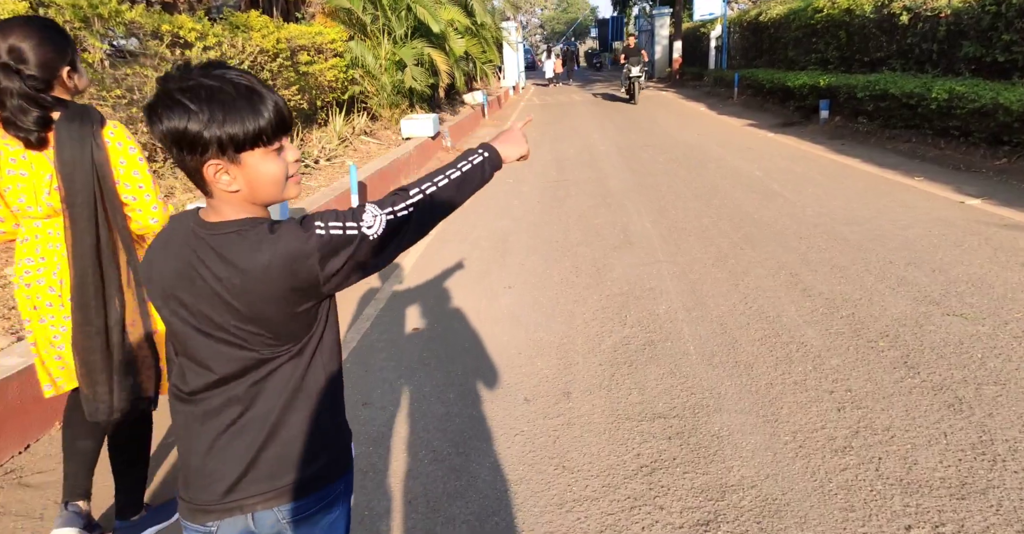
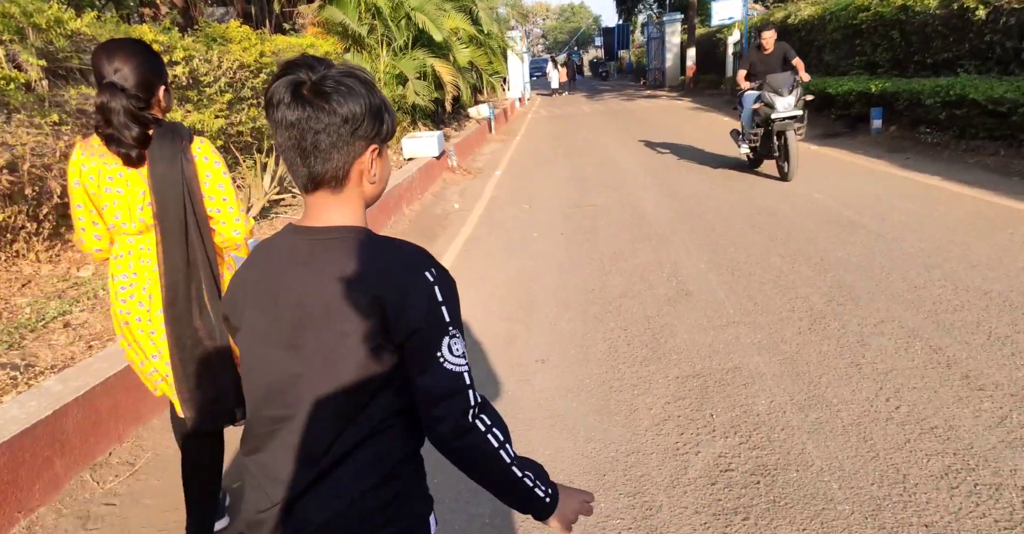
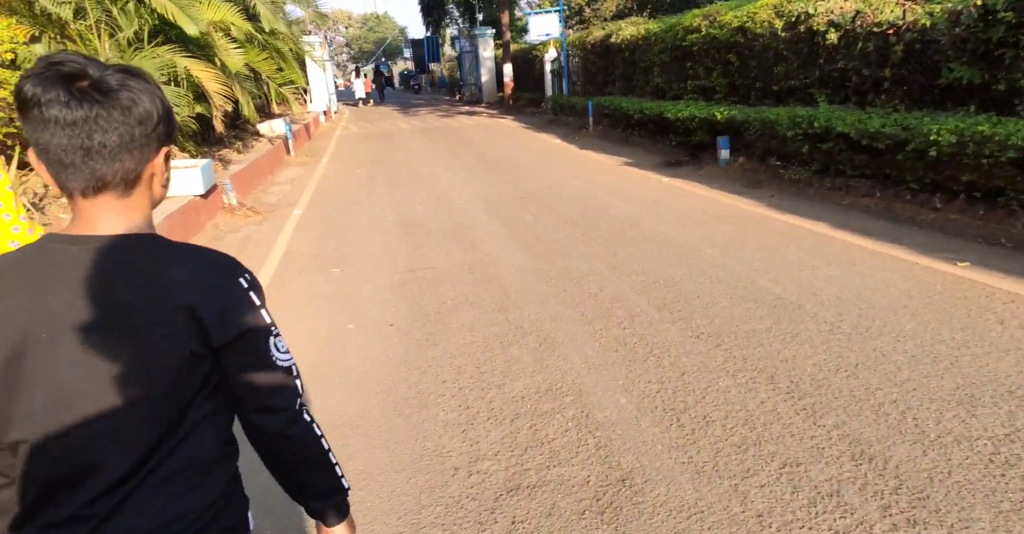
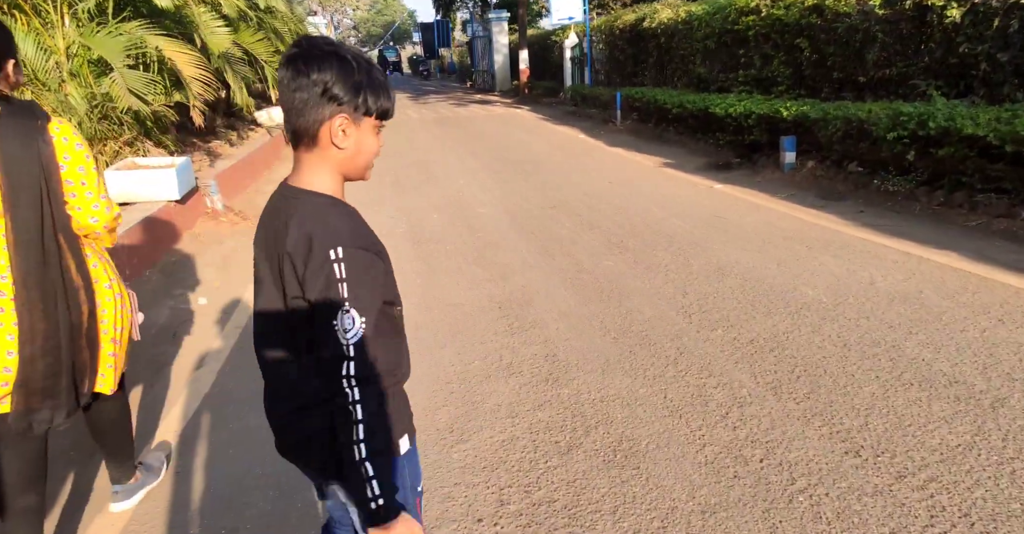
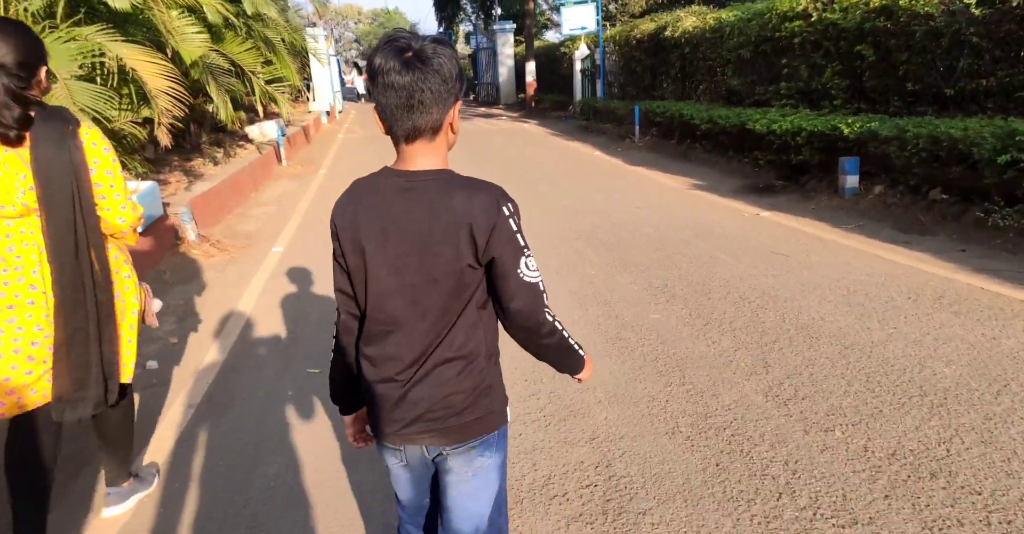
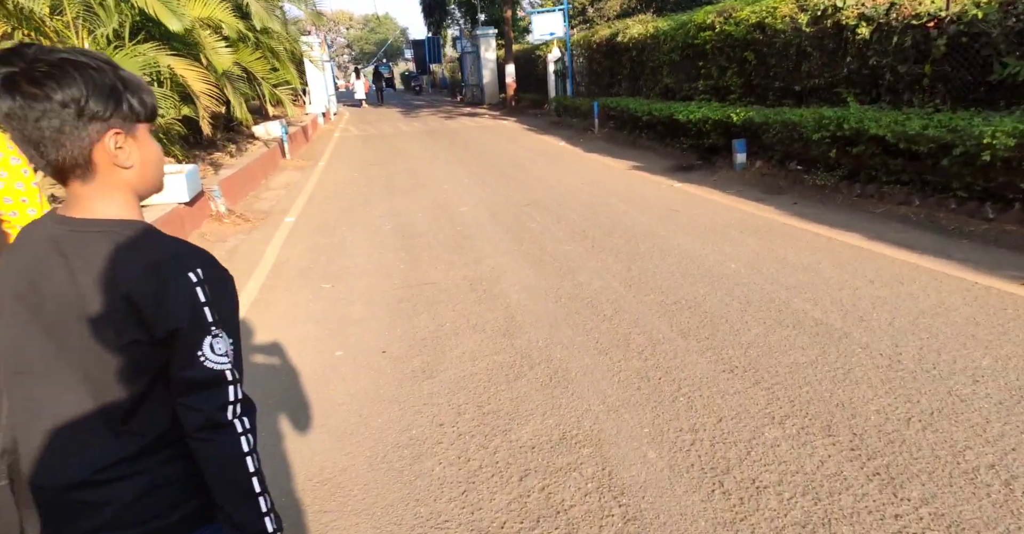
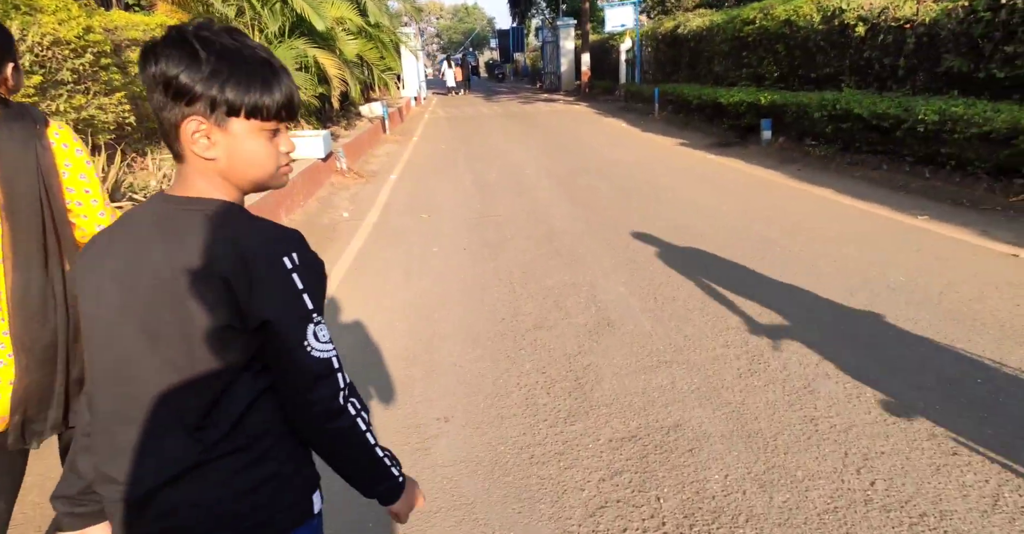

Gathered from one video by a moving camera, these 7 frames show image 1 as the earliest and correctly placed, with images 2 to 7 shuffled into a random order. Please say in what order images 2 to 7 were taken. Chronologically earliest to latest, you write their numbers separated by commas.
2, 7, 3, 6, 4, 5
